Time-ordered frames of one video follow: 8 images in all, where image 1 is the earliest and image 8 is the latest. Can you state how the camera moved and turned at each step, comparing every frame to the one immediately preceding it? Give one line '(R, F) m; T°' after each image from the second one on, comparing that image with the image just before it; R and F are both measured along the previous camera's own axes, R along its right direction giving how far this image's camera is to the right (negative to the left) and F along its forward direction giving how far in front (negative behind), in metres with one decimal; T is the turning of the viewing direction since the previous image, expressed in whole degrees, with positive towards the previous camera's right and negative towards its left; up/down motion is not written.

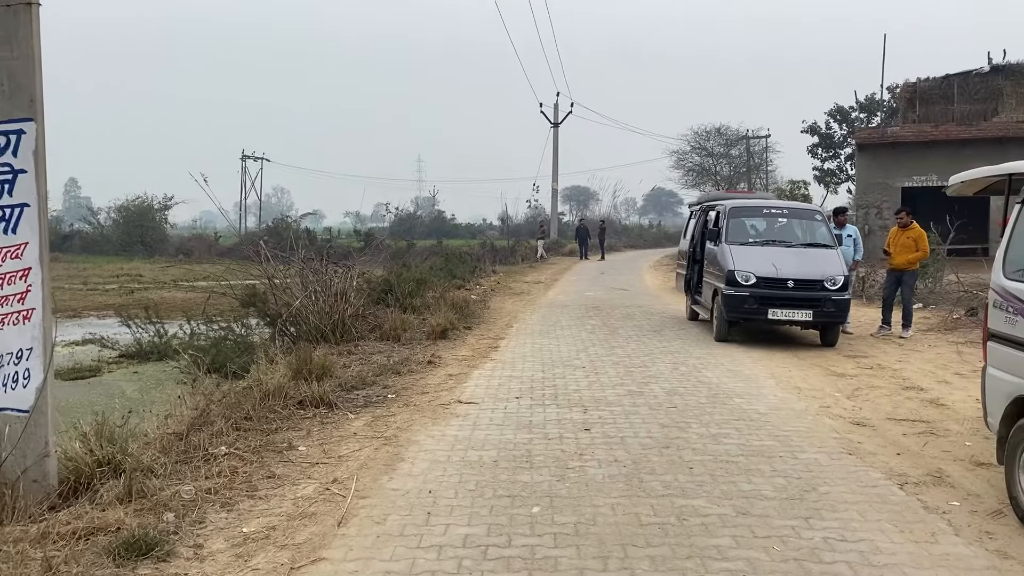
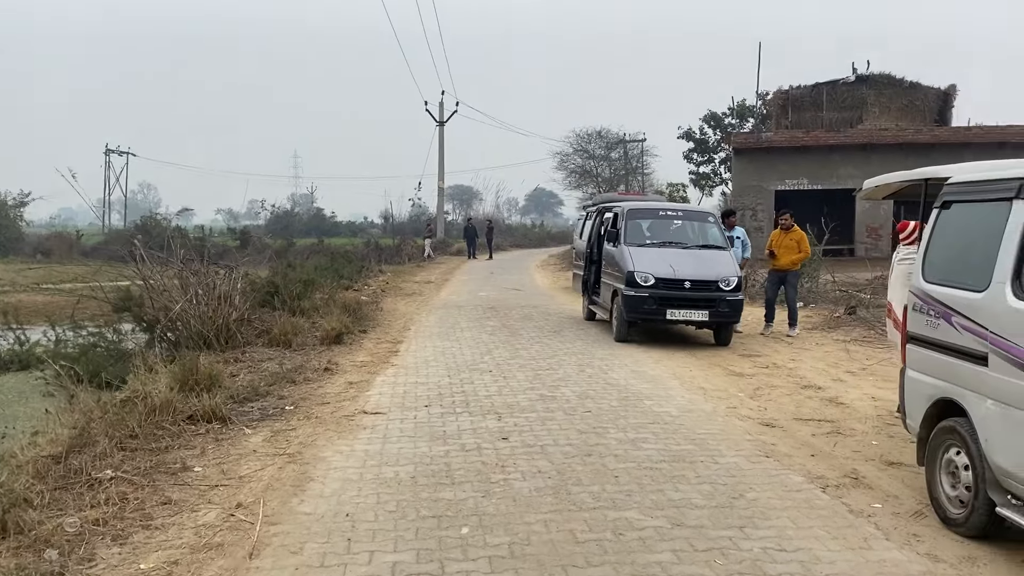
(-0.1, +0.2) m; +9°
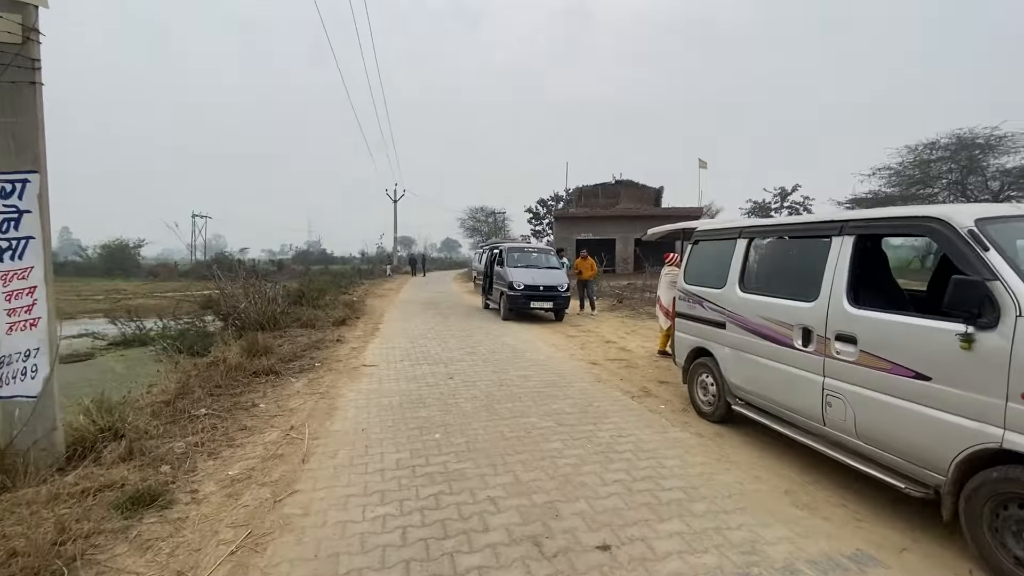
(-0.2, -1.6) m; +8°
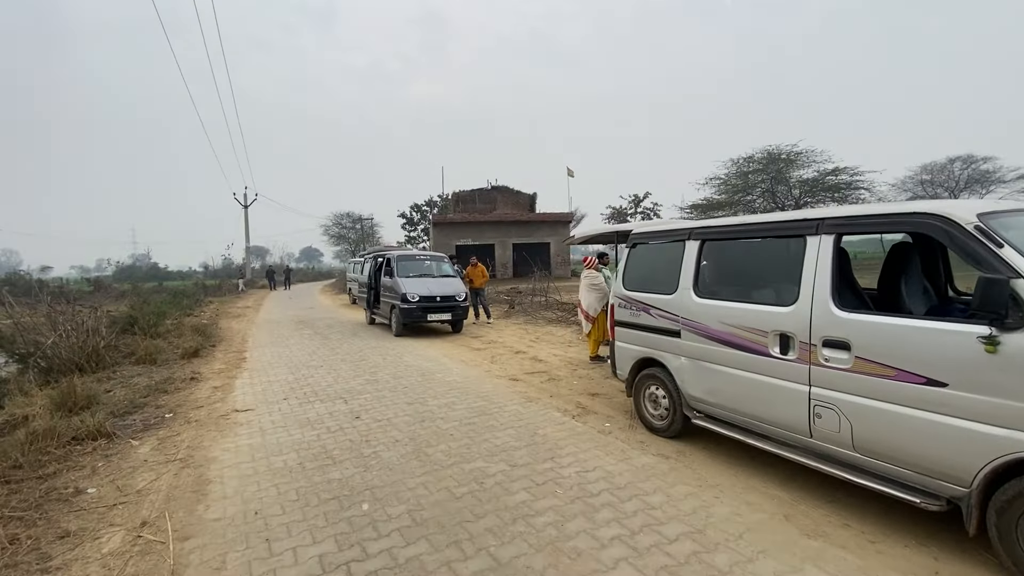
(-0.5, +0.9) m; +15°
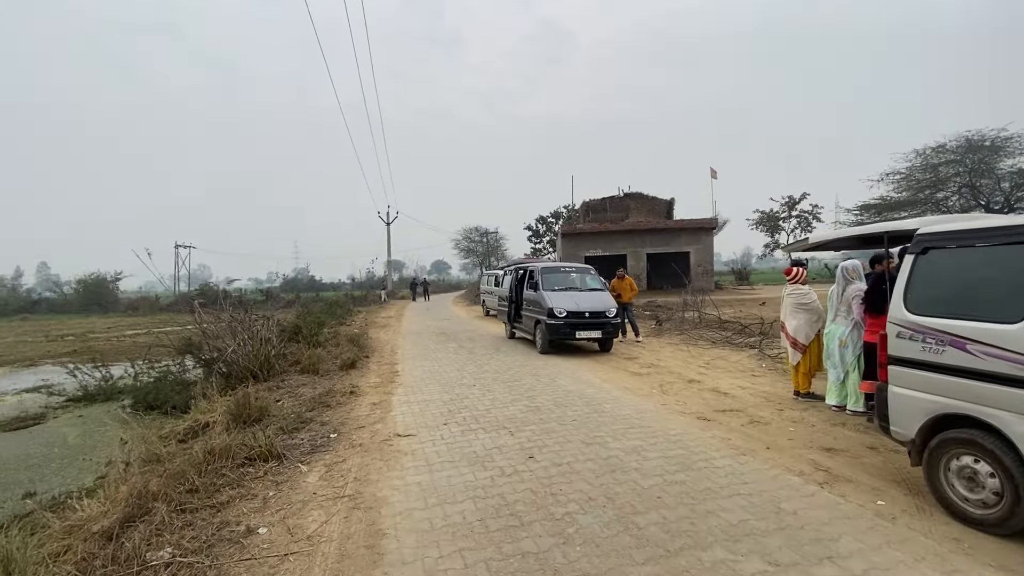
(-0.8, +0.9) m; -14°
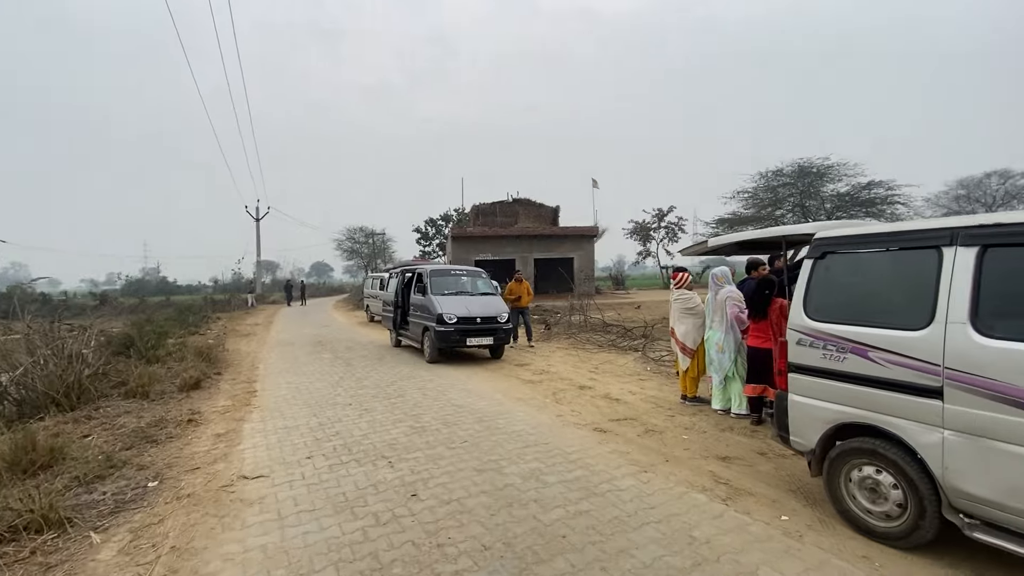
(+0.1, +0.7) m; +13°
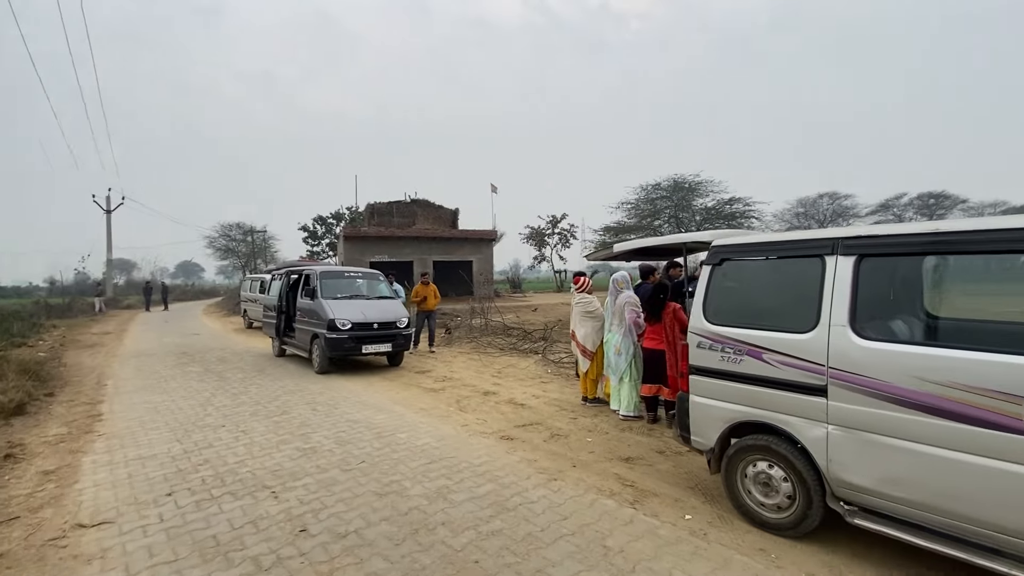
(-0.1, +0.3) m; +12°
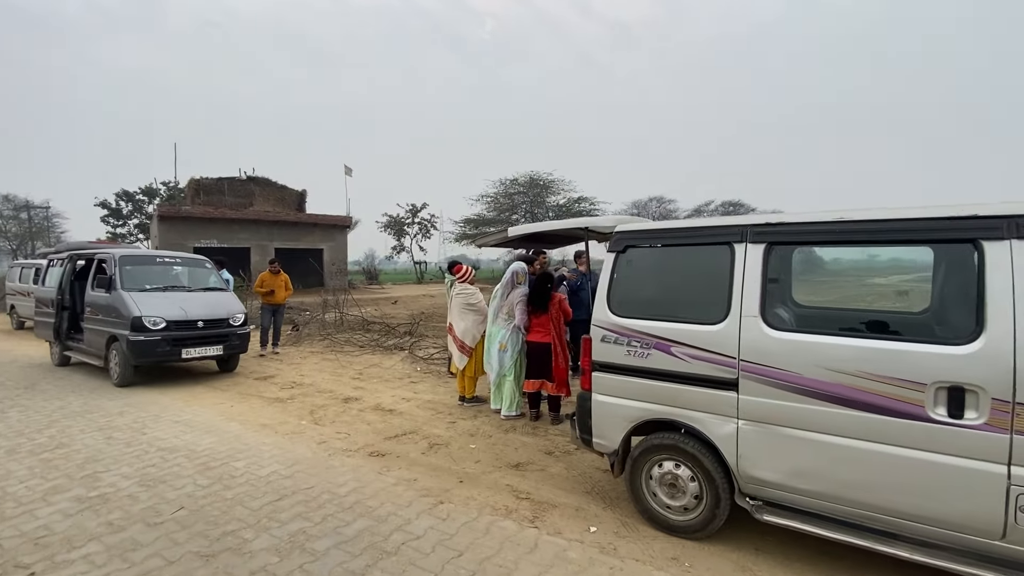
(-0.2, +0.7) m; +17°
